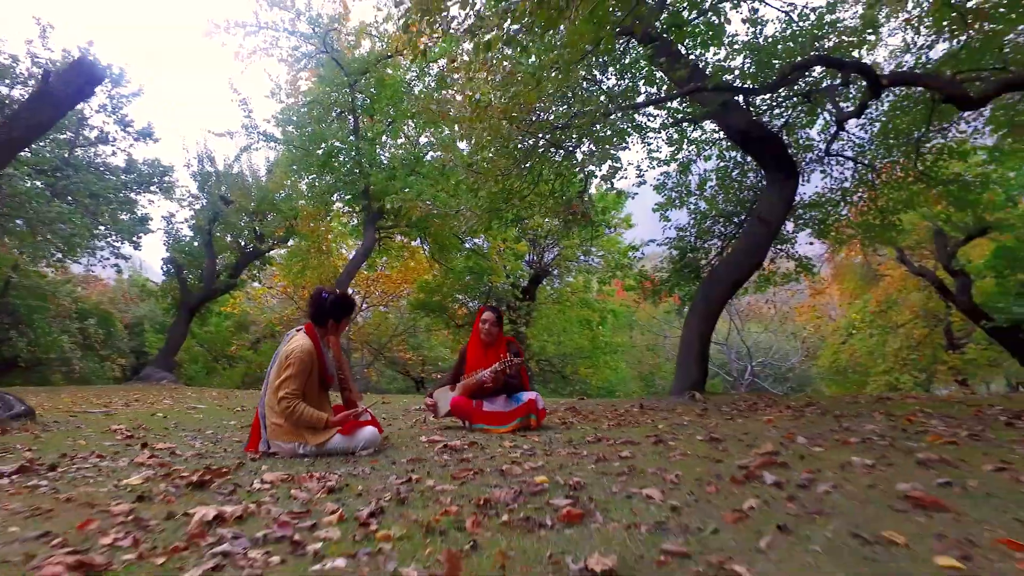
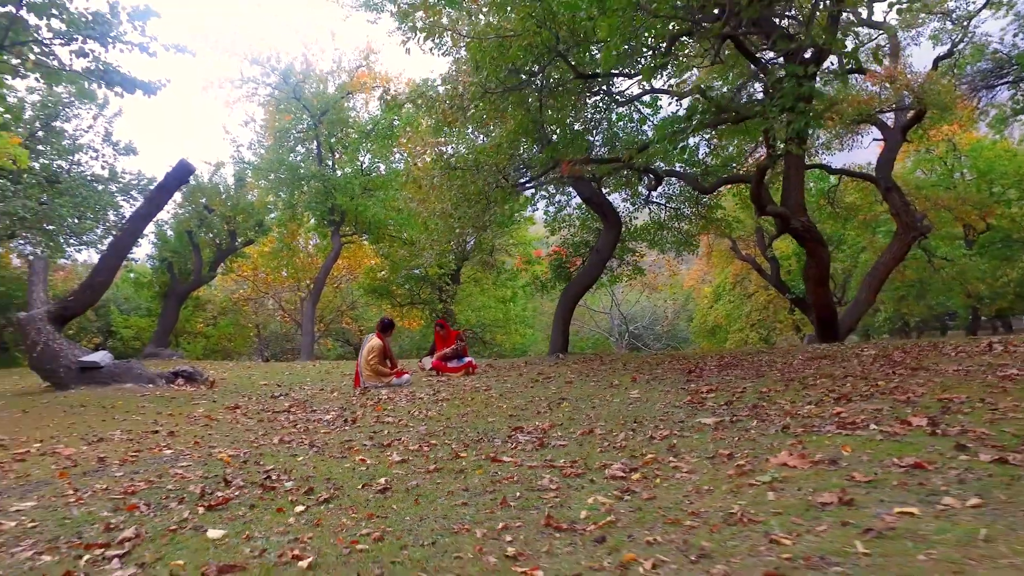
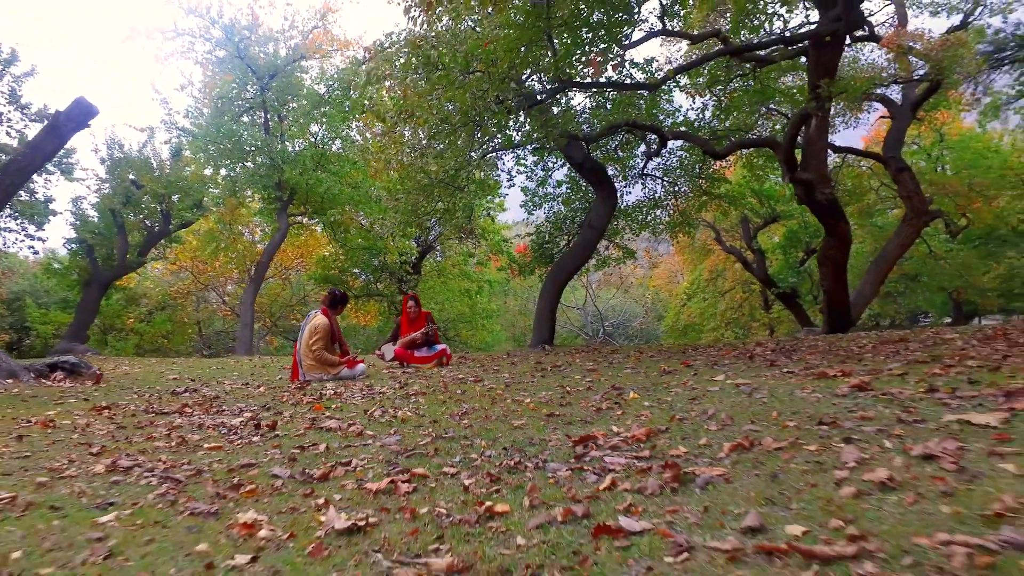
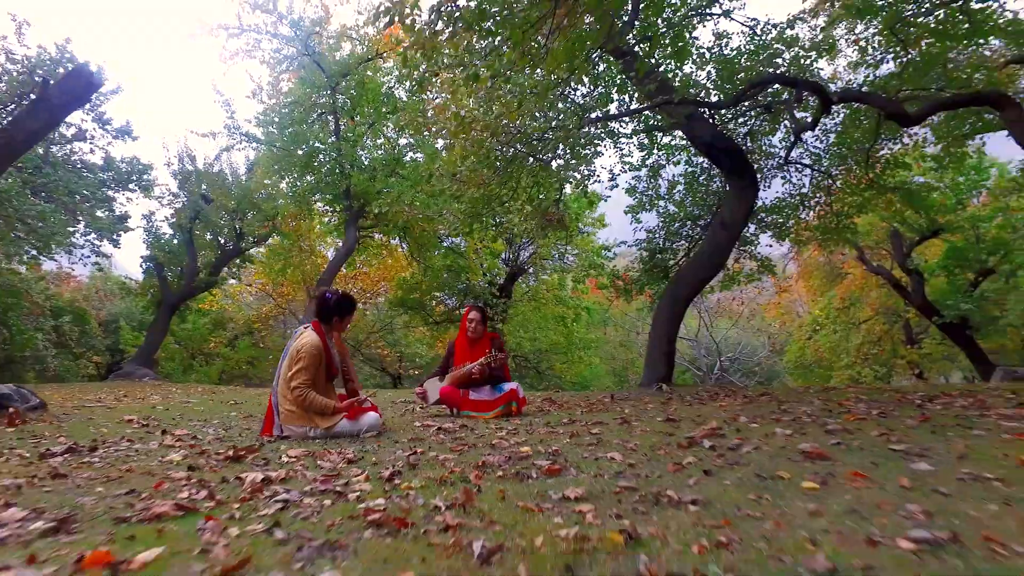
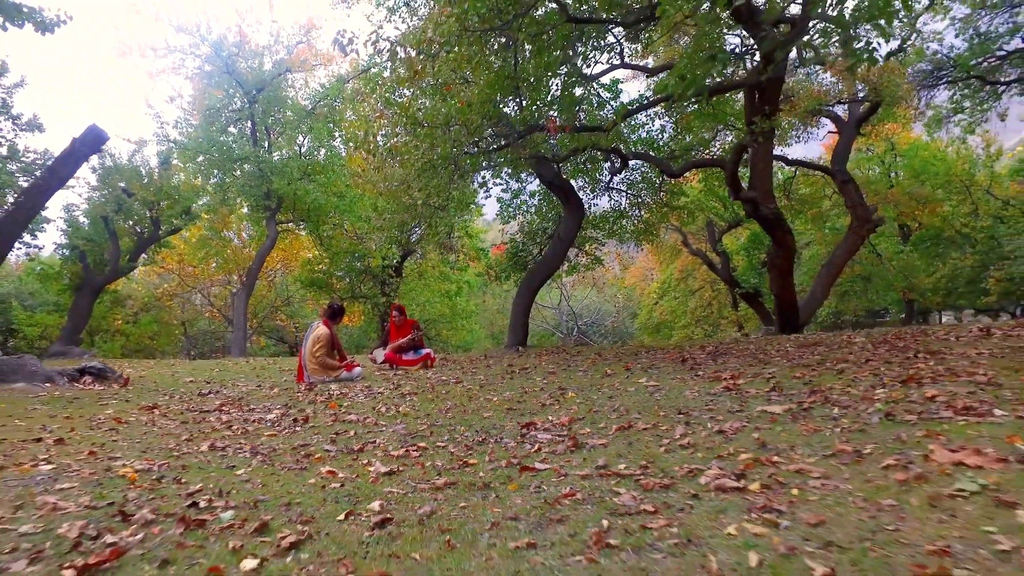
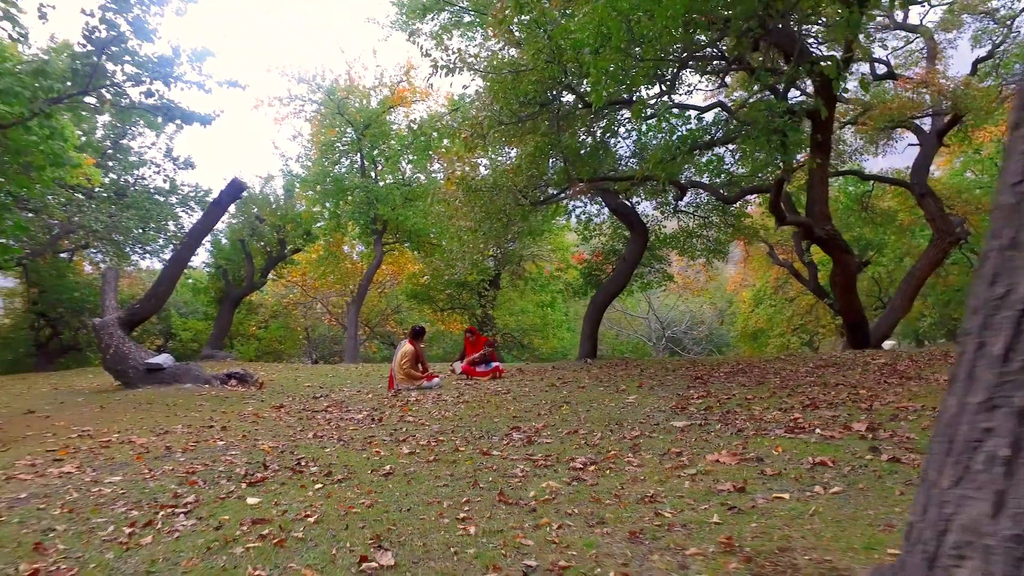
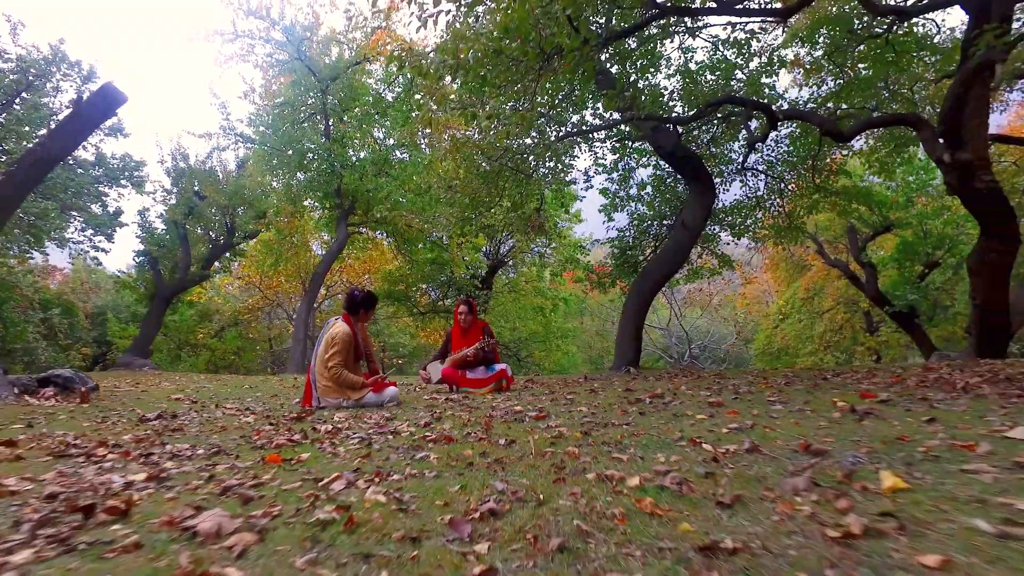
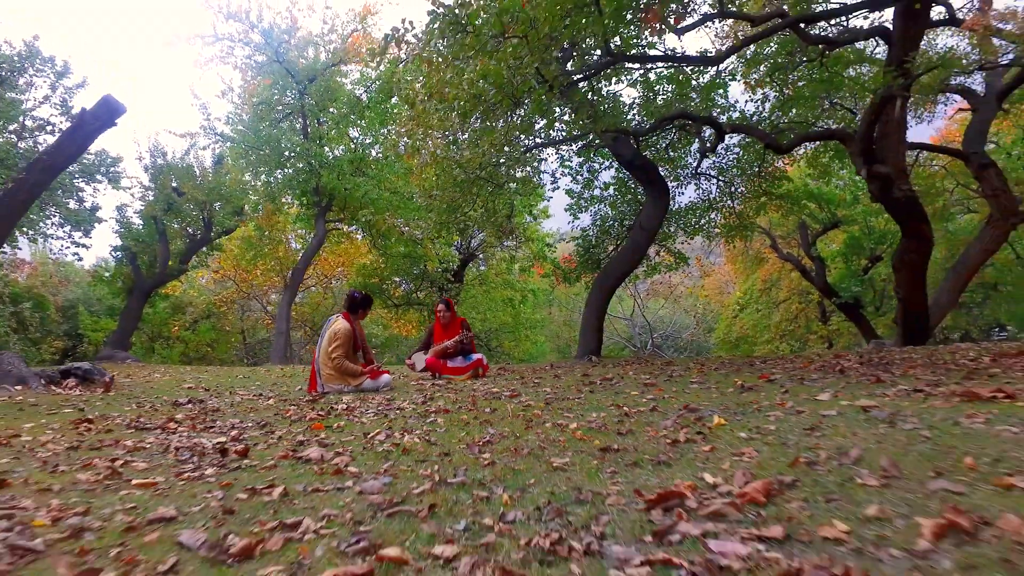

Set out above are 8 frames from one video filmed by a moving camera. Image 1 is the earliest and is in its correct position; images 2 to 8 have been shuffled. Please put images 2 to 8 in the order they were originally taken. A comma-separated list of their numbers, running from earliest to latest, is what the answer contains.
4, 7, 8, 3, 5, 2, 6
